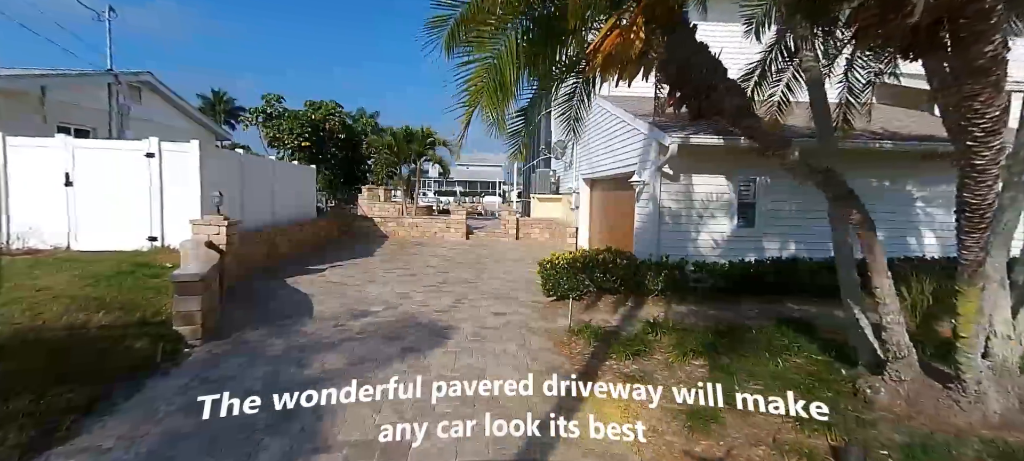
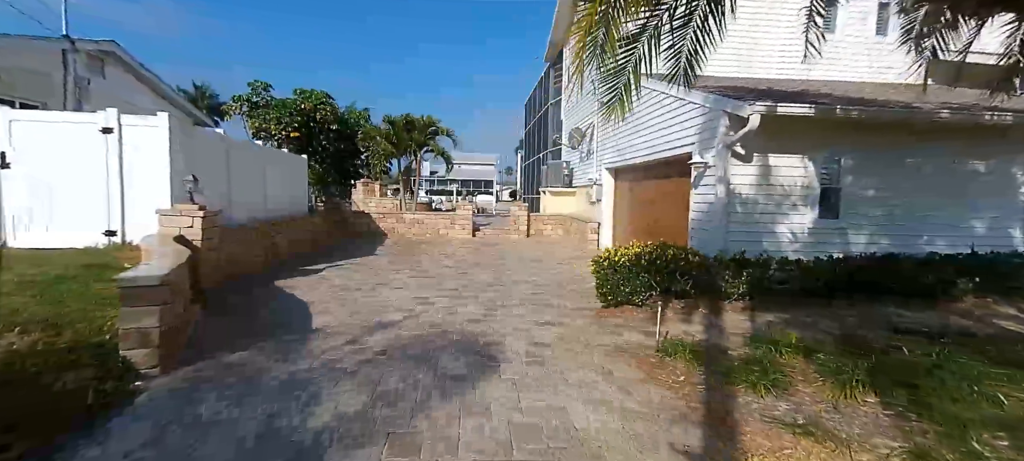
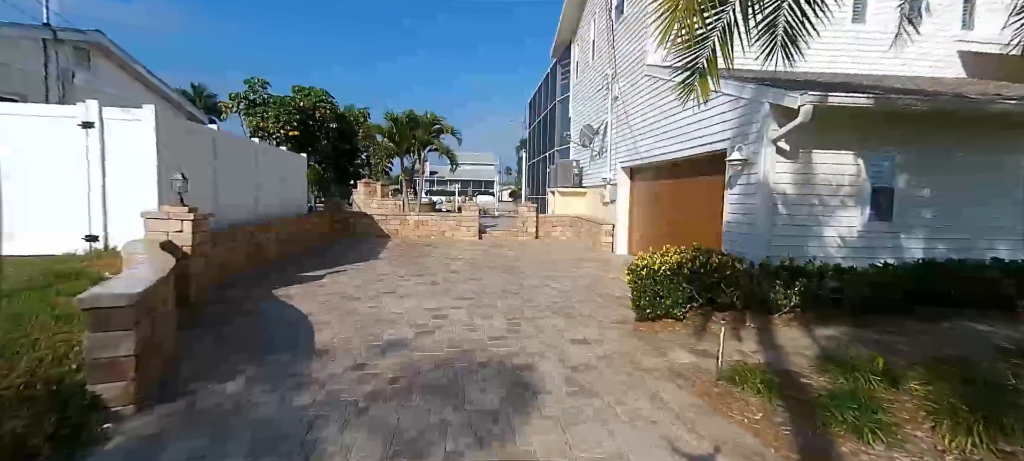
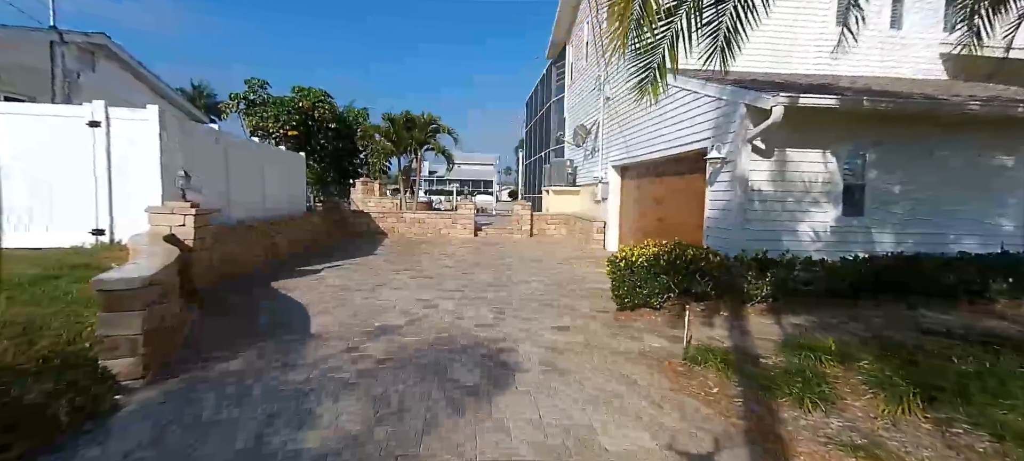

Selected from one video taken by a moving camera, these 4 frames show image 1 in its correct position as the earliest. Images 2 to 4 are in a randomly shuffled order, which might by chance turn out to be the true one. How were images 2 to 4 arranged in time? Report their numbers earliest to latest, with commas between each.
2, 4, 3
